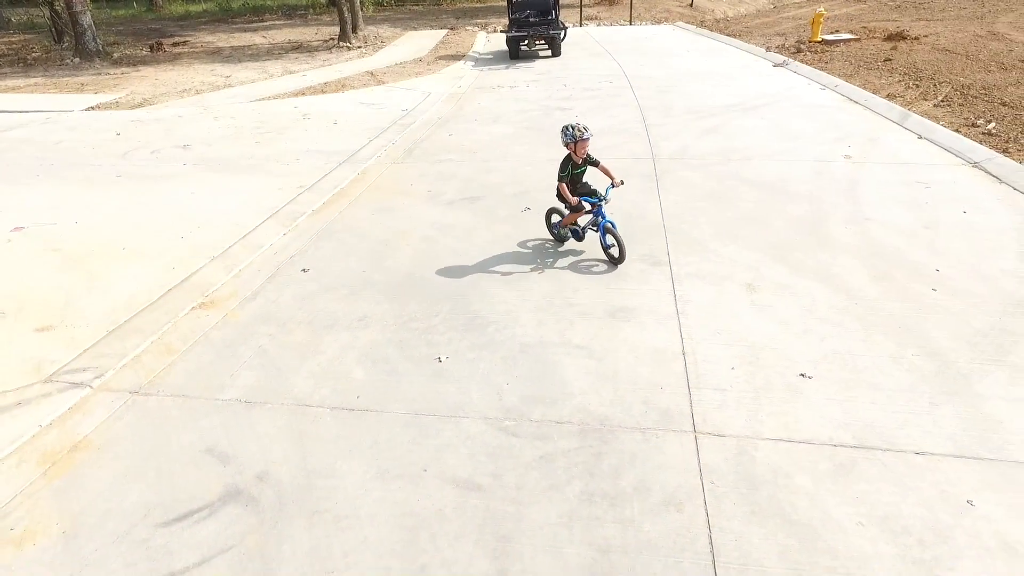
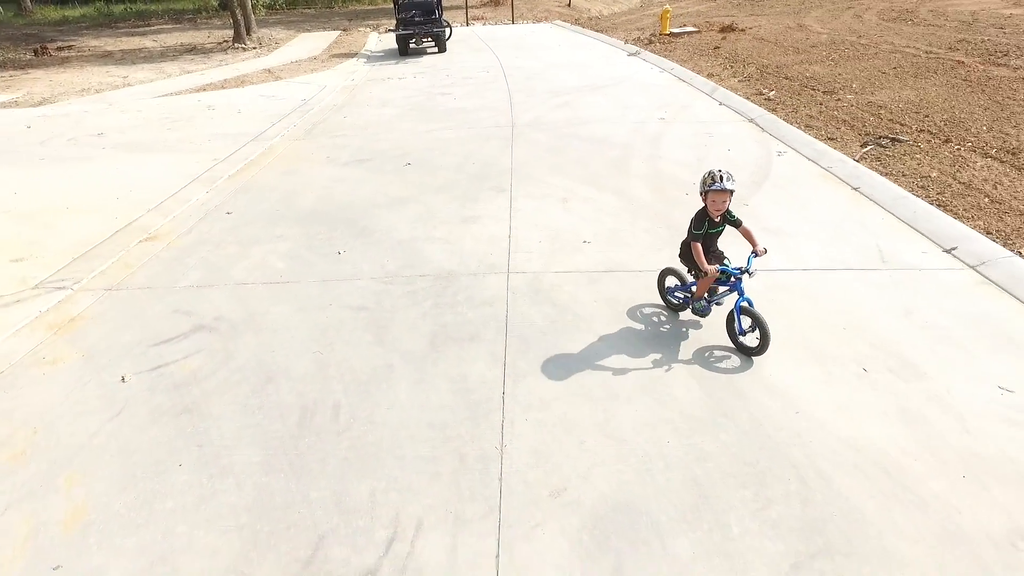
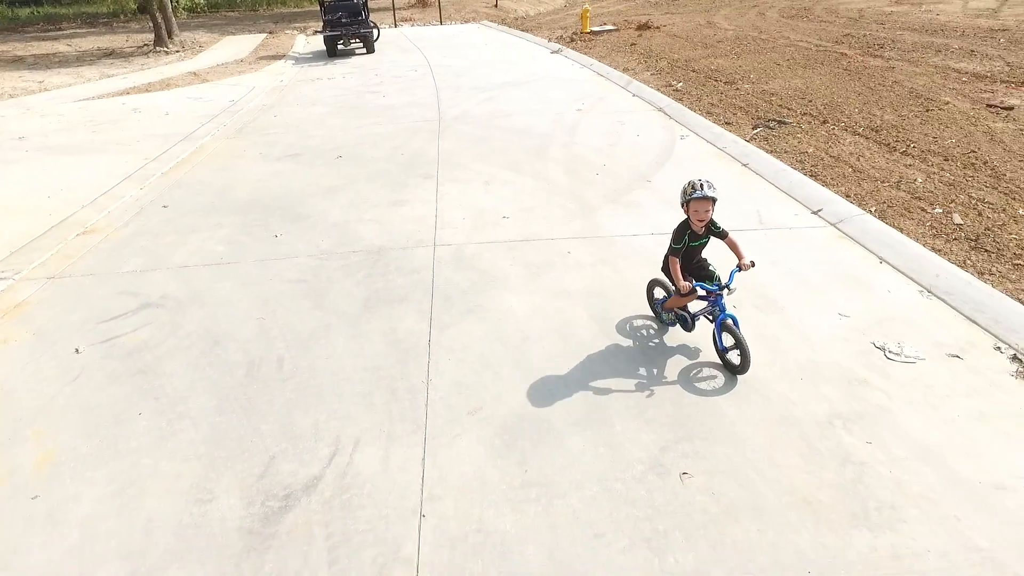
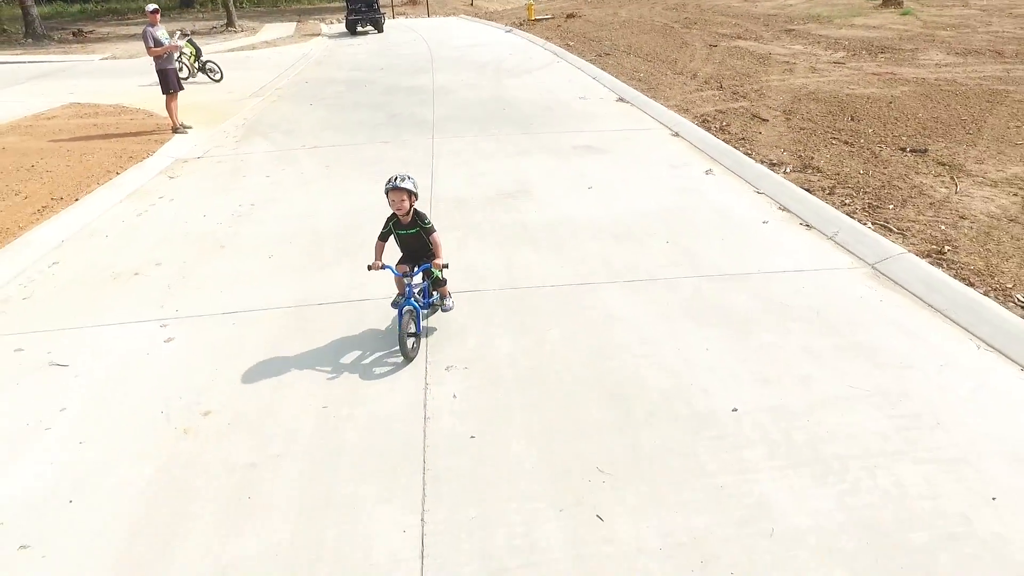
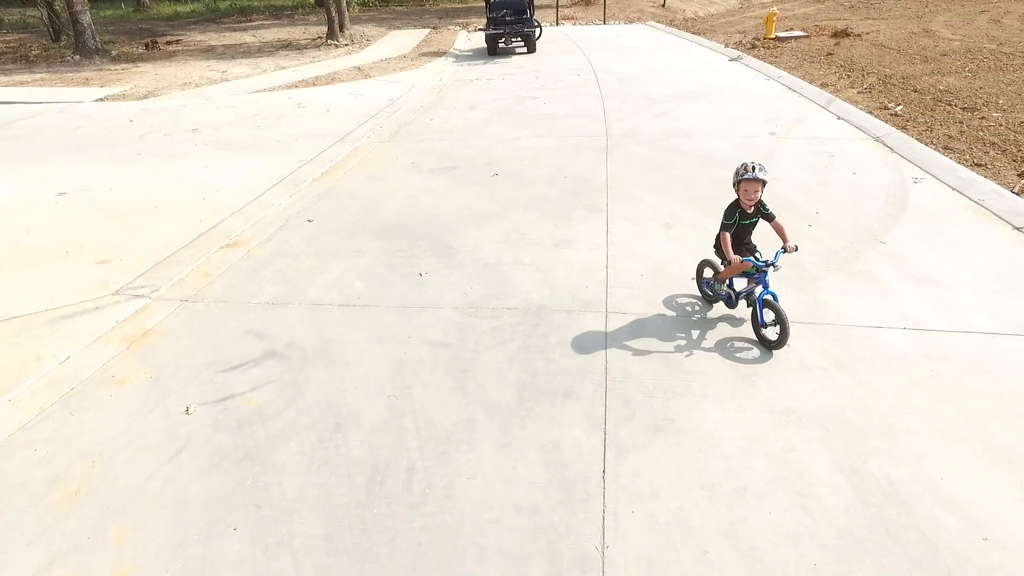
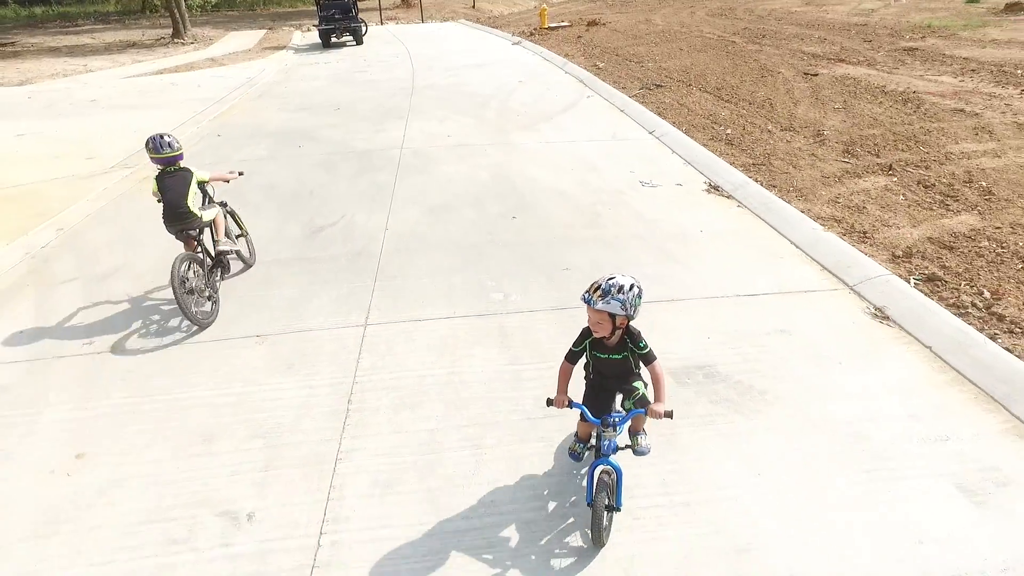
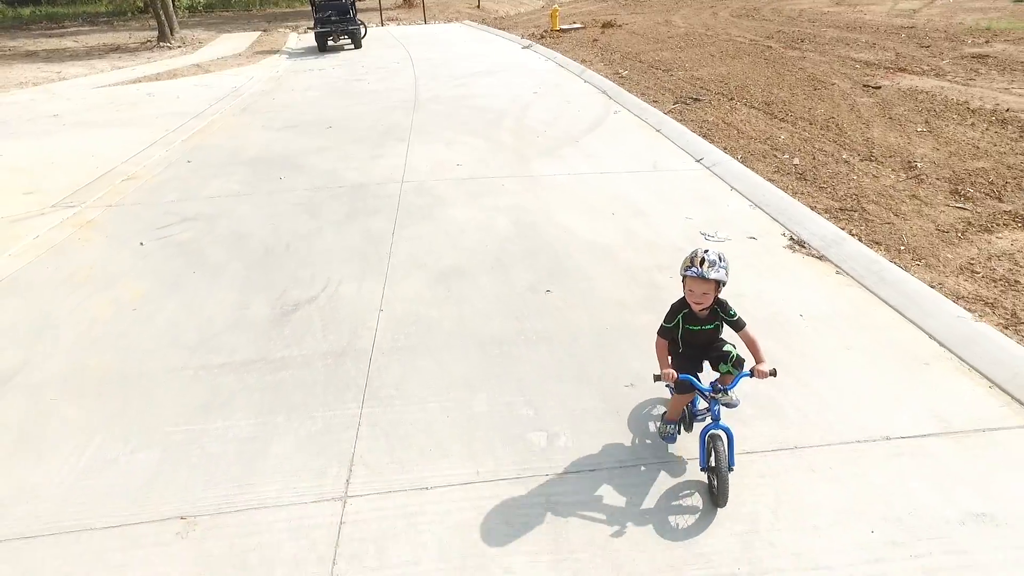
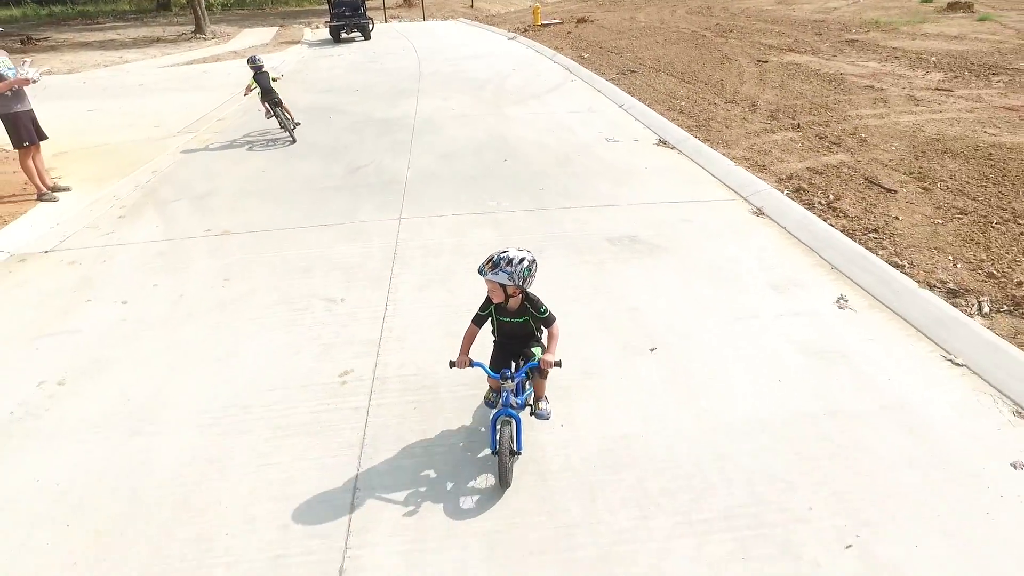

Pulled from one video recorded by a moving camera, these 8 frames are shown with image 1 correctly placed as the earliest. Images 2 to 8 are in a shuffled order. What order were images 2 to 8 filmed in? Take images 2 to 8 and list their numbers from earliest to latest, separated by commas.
5, 2, 3, 7, 6, 8, 4
